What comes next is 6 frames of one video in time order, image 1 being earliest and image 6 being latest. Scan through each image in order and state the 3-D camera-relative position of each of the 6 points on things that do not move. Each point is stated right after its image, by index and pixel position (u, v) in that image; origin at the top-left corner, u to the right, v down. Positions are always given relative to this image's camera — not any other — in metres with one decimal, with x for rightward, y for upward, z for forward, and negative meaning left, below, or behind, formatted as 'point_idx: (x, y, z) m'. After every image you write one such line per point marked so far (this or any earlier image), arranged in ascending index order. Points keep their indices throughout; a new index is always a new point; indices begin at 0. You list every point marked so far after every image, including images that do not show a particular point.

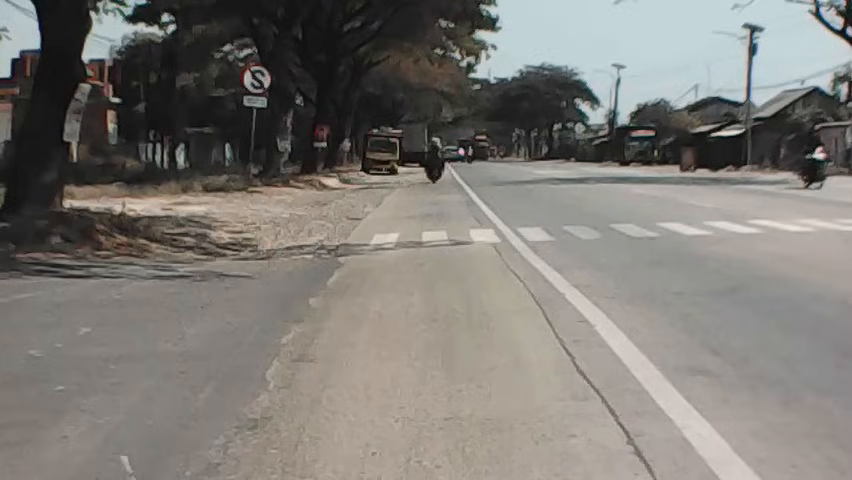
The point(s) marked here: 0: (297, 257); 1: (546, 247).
0: (-2.0, -0.3, +17.0) m
1: (+1.9, -0.1, +17.4) m
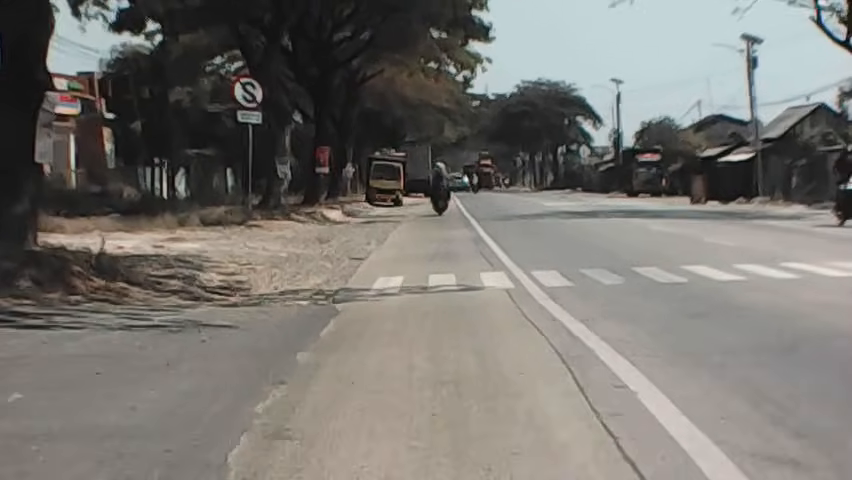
0: (-1.9, -0.9, +15.4) m
1: (+2.0, -0.8, +15.8) m
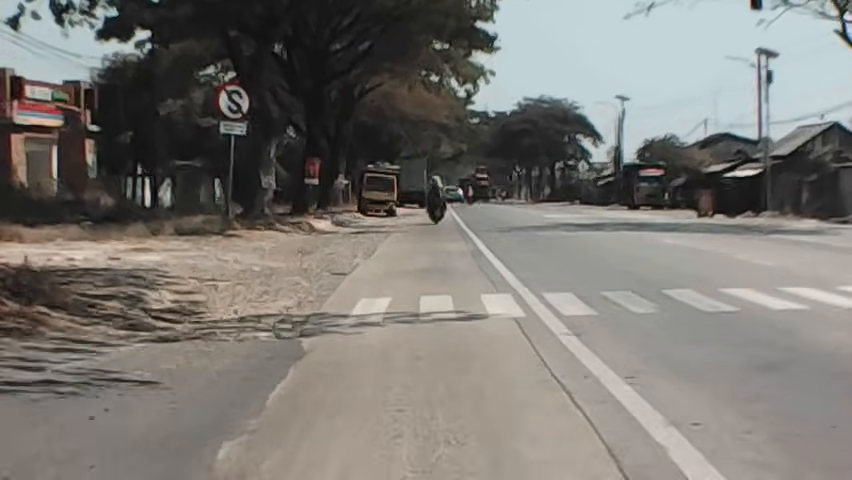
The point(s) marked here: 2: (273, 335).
0: (-2.0, -1.1, +12.3) m
1: (+1.9, -1.0, +12.7) m
2: (-1.7, -1.1, +12.6) m
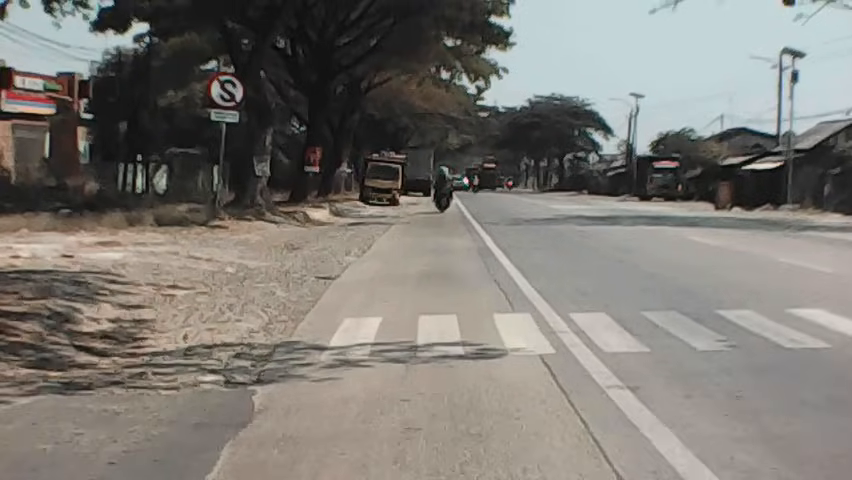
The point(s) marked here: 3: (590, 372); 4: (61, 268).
0: (-2.0, -1.2, +9.1) m
1: (+1.9, -1.1, +9.5) m
2: (-1.8, -1.2, +9.5) m
3: (+1.4, -1.1, +9.4) m
4: (-5.9, -0.5, +17.7) m
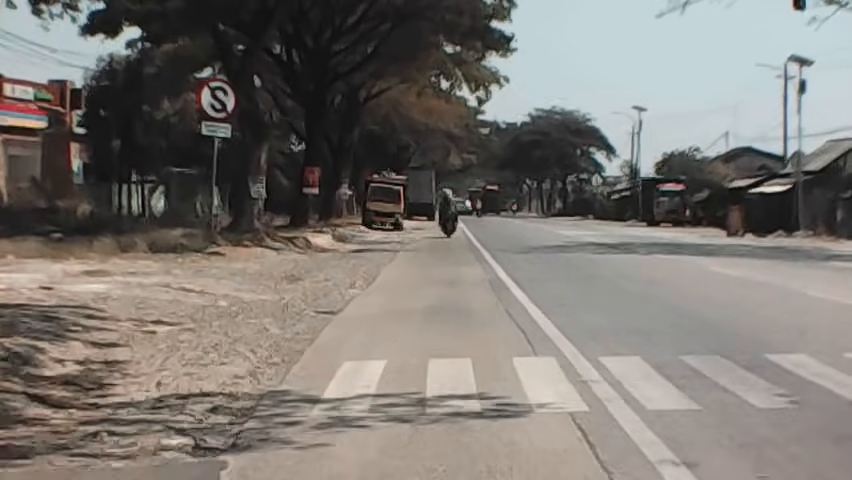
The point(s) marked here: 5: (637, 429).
0: (-2.0, -1.5, +7.6) m
1: (+1.9, -1.4, +7.9) m
2: (-1.7, -1.5, +7.9) m
3: (+1.5, -1.4, +7.8) m
4: (-5.8, -0.9, +16.1) m
5: (+1.6, -1.4, +8.4) m
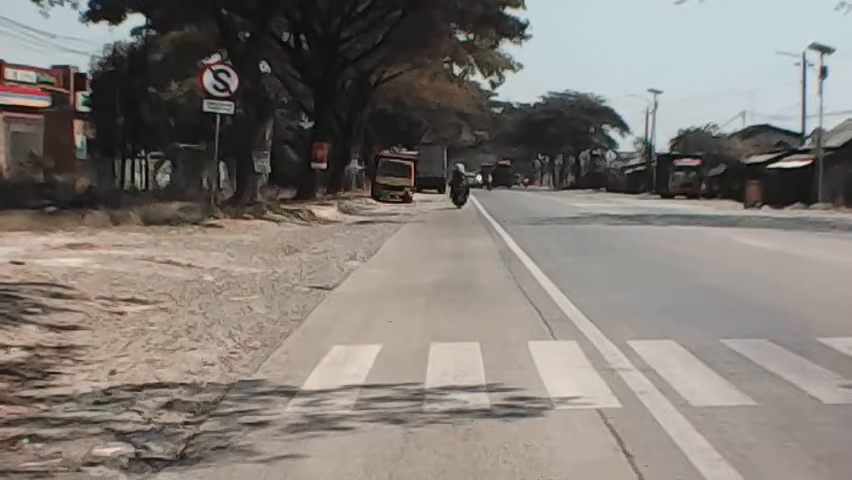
0: (-2.0, -1.2, +6.0) m
1: (+1.9, -1.2, +6.3) m
2: (-1.7, -1.2, +6.4) m
3: (+1.4, -1.2, +6.2) m
4: (-5.7, -0.5, +14.6) m
5: (+1.6, -1.1, +6.8) m
